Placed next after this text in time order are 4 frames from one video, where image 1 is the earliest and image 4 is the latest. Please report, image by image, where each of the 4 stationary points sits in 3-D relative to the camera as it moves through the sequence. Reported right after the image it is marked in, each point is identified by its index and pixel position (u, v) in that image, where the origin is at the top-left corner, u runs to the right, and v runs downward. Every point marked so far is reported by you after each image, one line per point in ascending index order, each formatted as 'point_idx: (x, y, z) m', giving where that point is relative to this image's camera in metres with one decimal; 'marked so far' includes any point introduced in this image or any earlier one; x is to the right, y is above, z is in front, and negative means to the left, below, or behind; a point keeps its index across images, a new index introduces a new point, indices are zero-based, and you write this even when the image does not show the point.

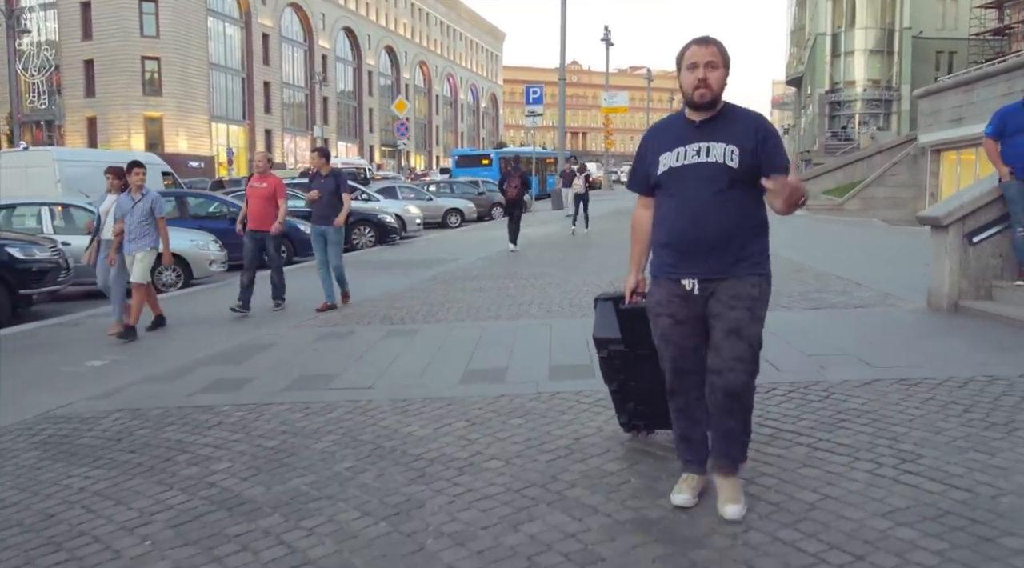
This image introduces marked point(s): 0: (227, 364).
0: (-2.3, -0.7, +7.6) m
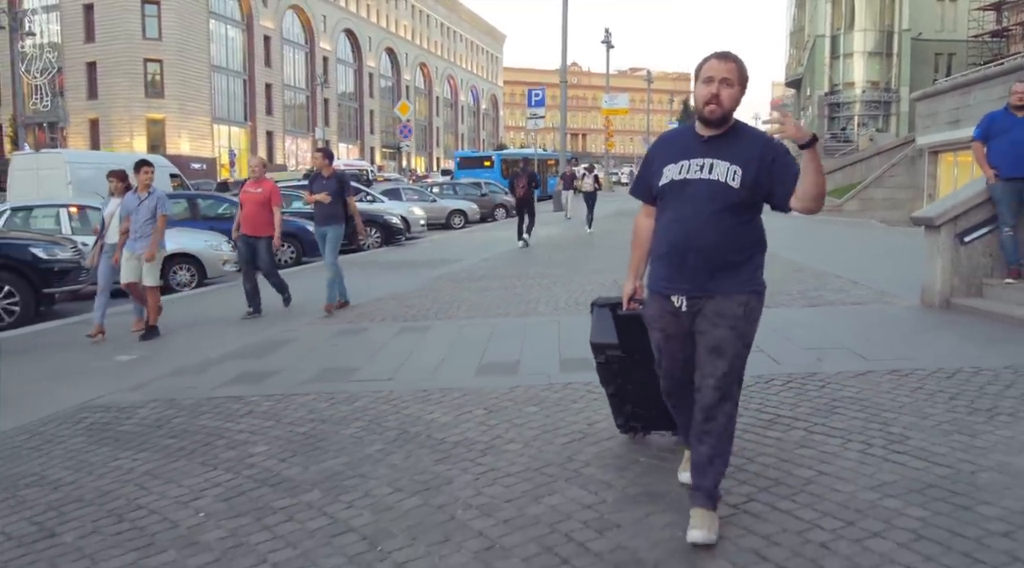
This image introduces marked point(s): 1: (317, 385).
0: (-2.2, -0.6, +7.9) m
1: (-1.4, -0.7, +6.7) m
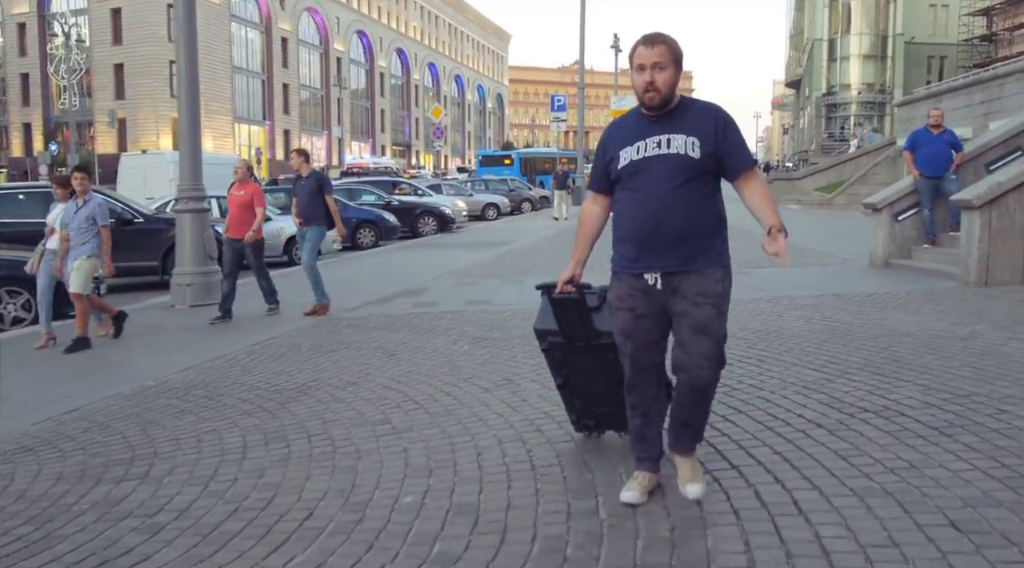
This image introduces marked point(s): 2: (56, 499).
0: (-1.3, -0.2, +11.7) m
1: (-0.5, -0.3, +10.5) m
2: (-2.1, -1.0, +4.3) m
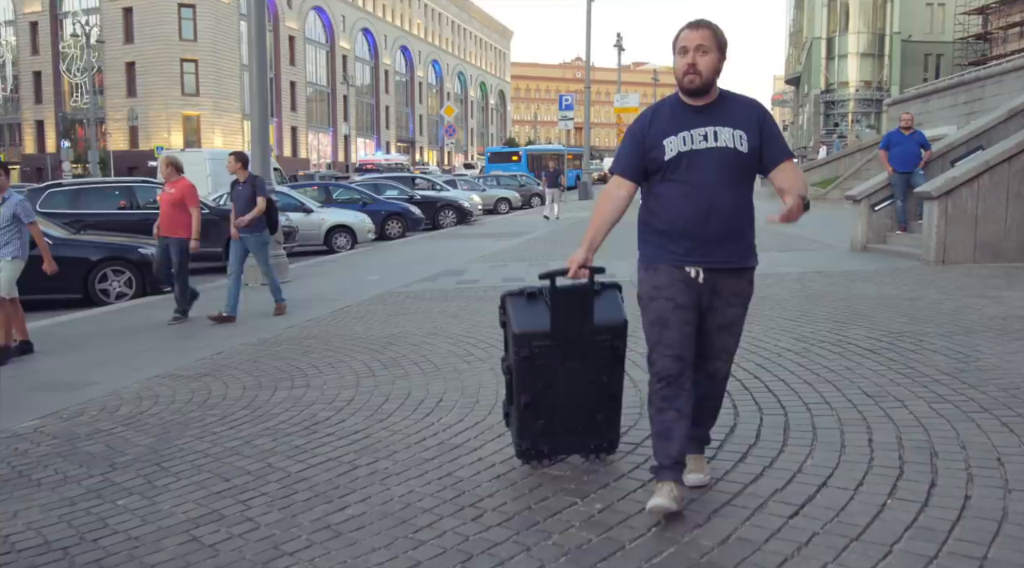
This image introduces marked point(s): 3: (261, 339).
0: (-0.9, +0.1, +13.6) m
1: (-0.1, 0.0, +12.3) m
2: (-1.7, -0.8, +6.1) m
3: (-2.4, -0.5, +8.8) m
